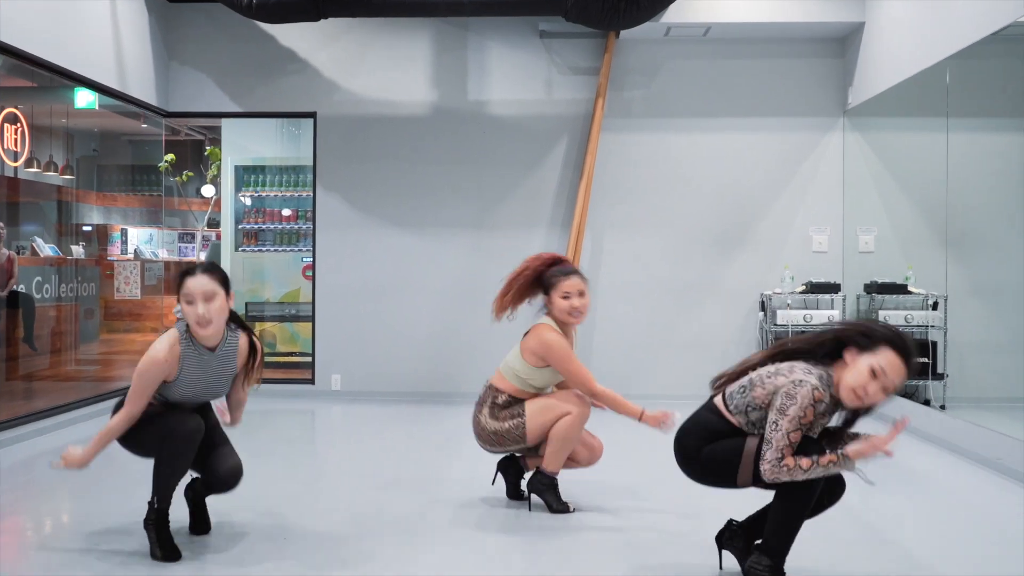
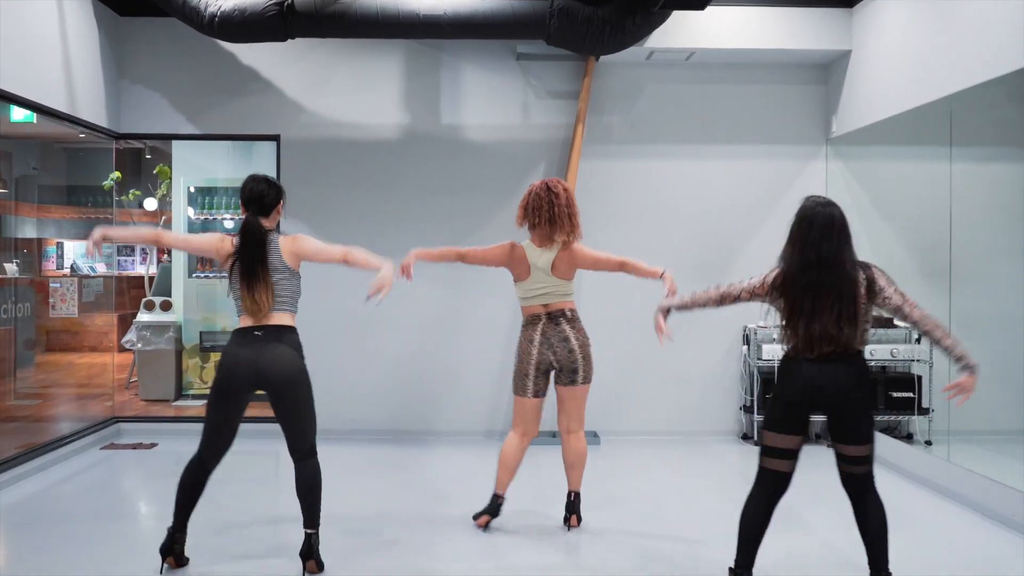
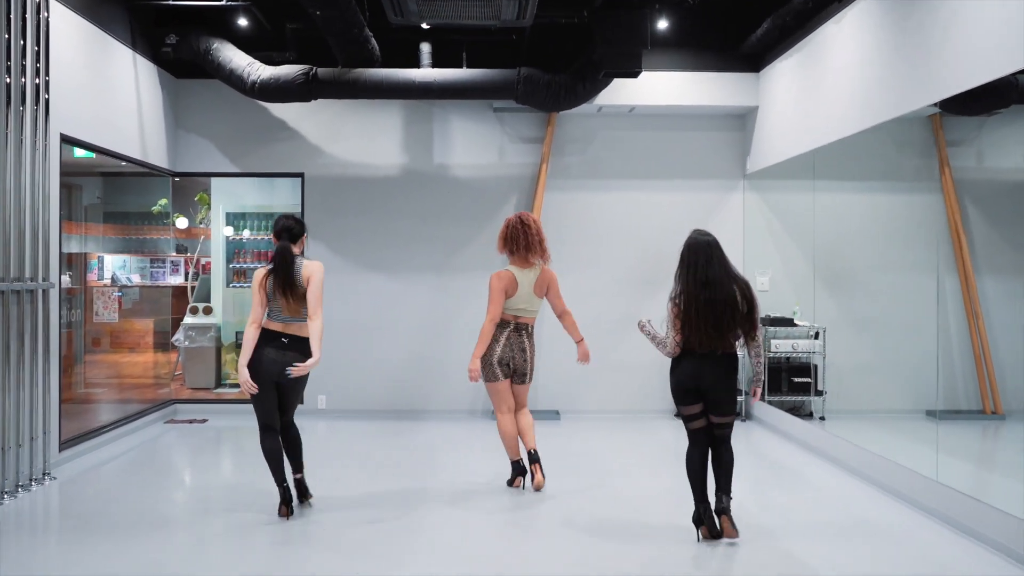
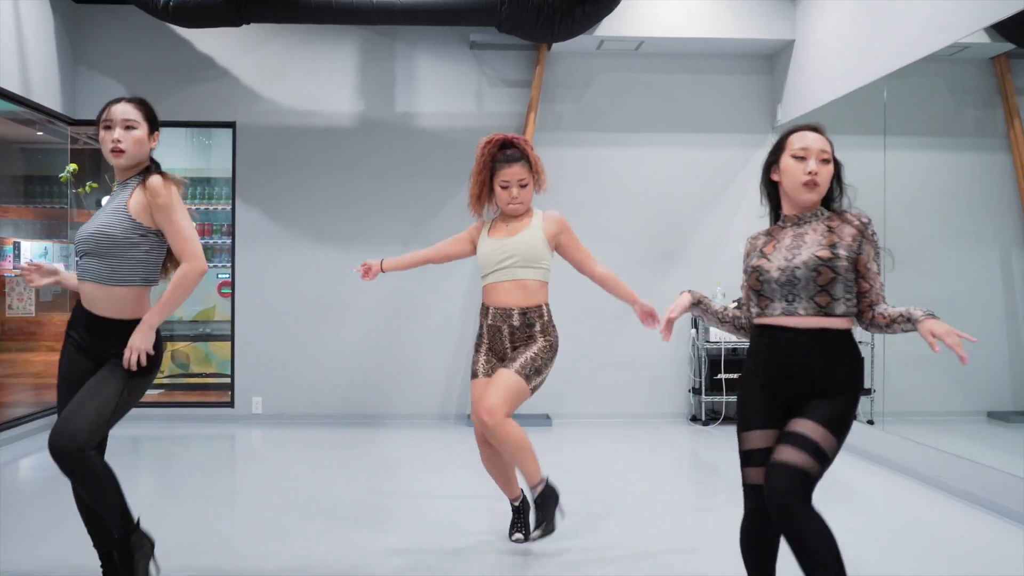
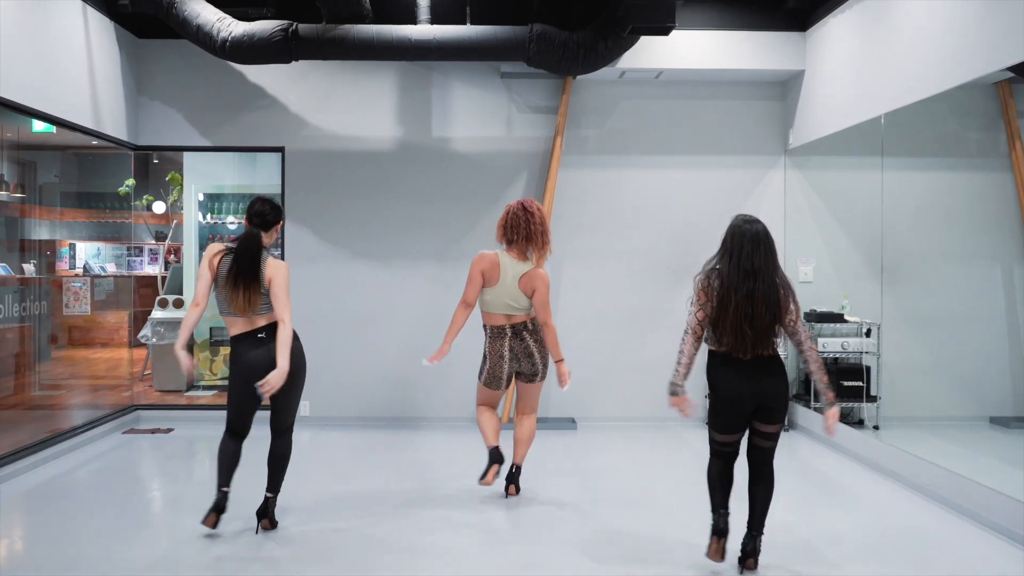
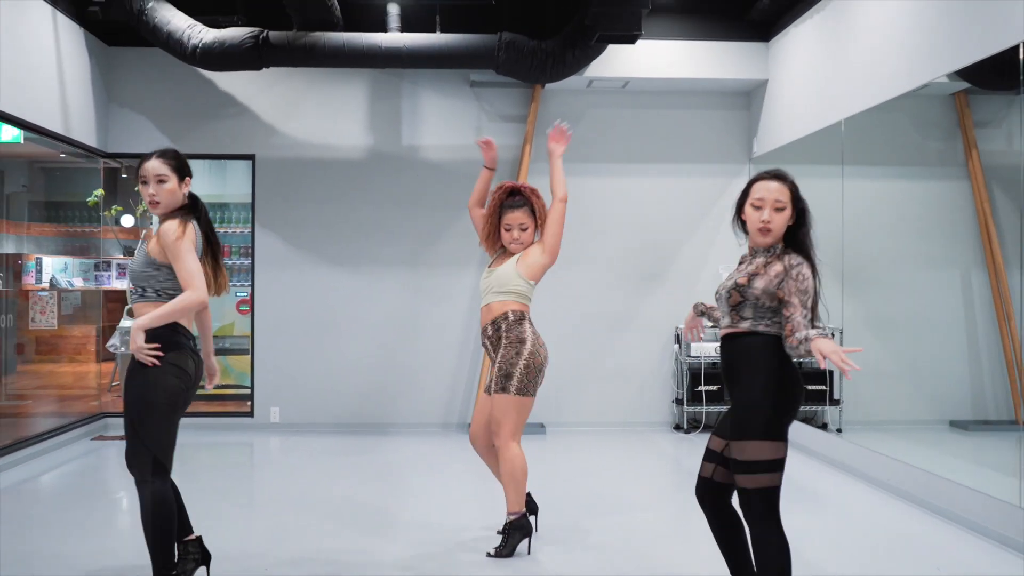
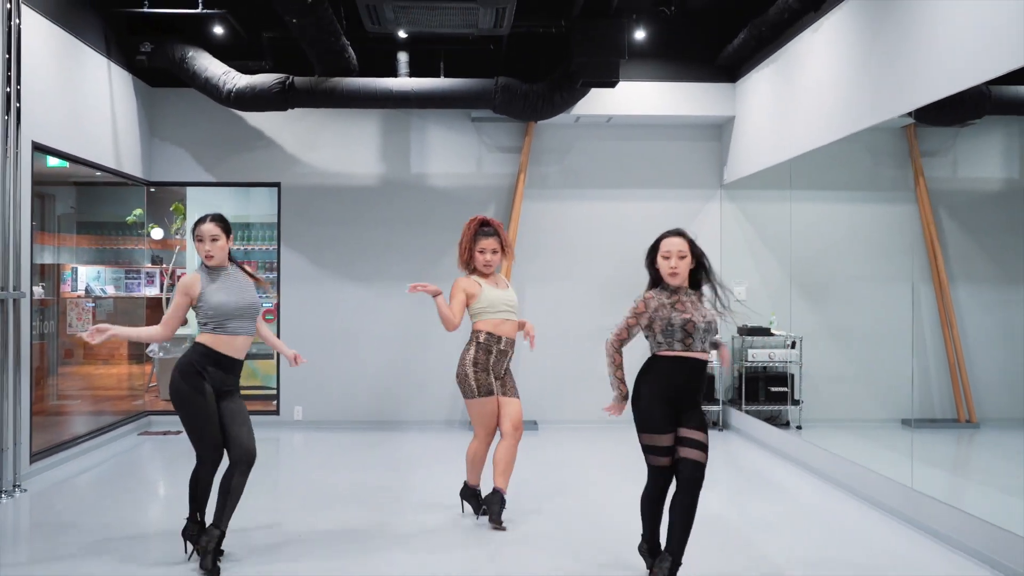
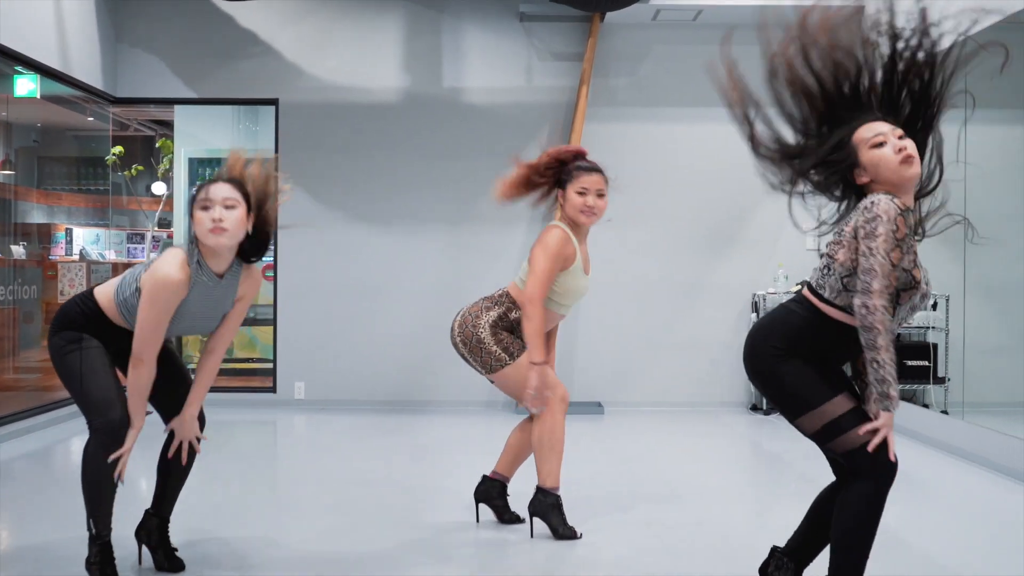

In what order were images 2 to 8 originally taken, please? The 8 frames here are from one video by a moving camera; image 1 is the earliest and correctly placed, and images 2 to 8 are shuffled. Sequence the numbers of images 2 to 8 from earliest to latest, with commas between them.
8, 4, 6, 7, 3, 5, 2
